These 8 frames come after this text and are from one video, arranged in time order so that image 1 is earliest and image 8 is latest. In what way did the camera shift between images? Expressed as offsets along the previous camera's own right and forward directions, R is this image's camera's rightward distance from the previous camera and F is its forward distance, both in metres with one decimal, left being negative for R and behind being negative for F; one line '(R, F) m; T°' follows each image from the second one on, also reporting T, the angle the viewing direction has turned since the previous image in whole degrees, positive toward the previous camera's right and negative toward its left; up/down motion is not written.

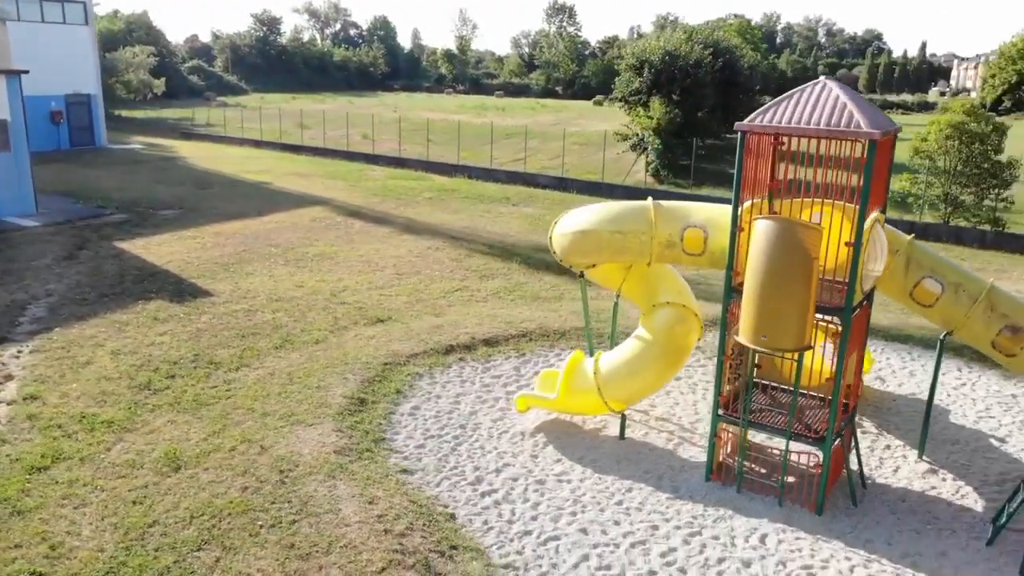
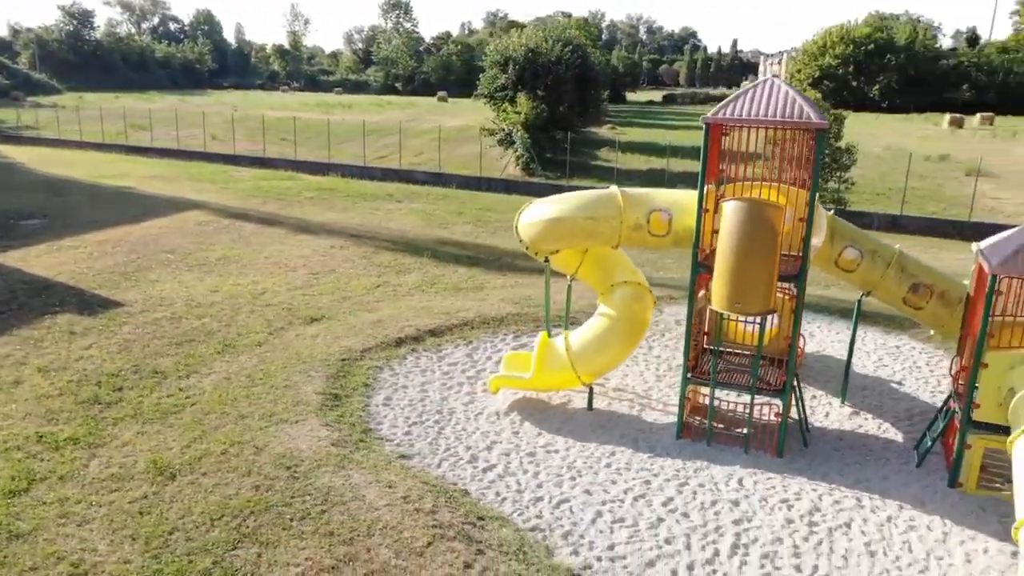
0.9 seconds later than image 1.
(-1.5, -0.4) m; +11°
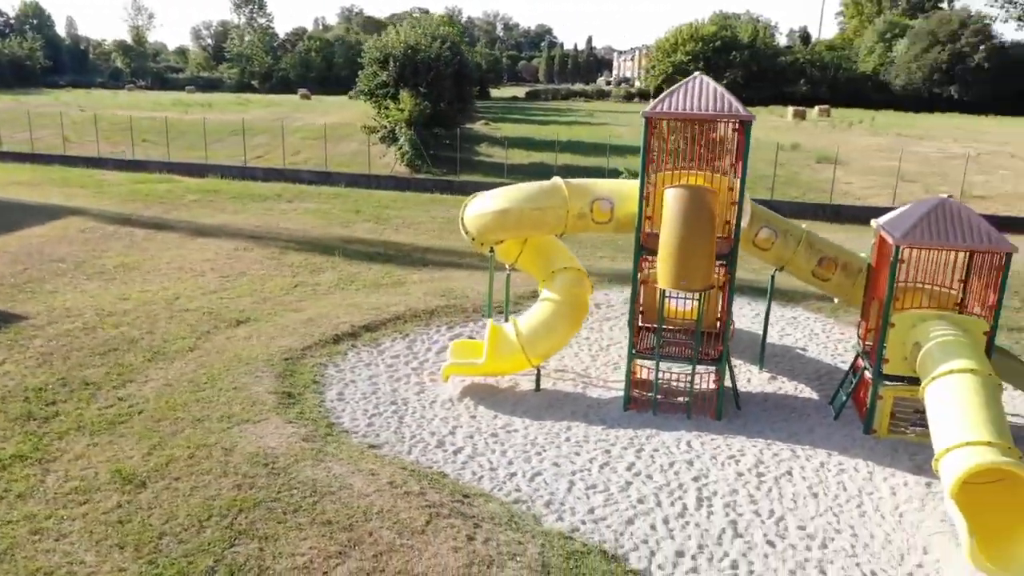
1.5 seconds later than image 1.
(-1.0, -0.3) m; +9°
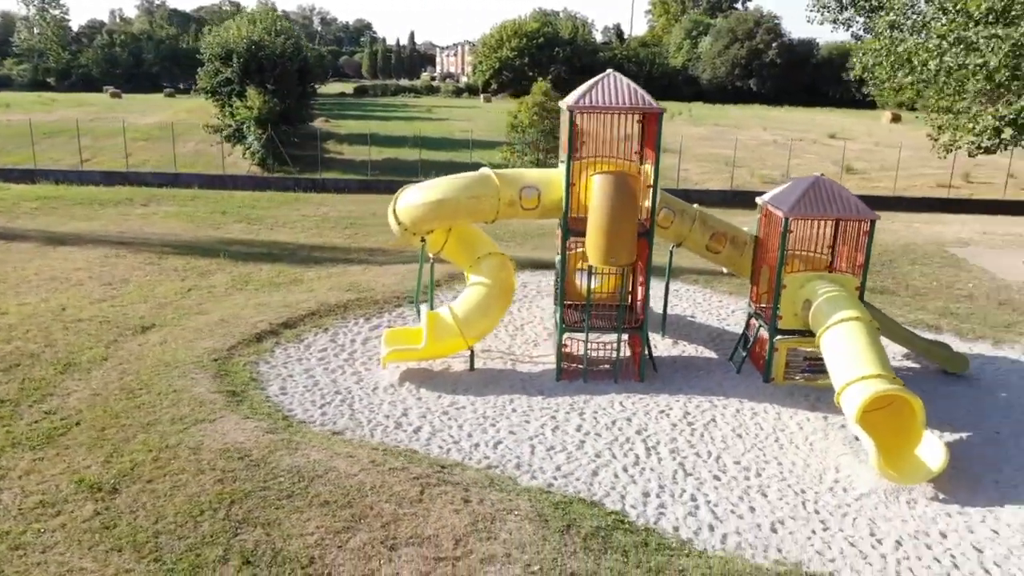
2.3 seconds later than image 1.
(-1.3, -0.5) m; +12°
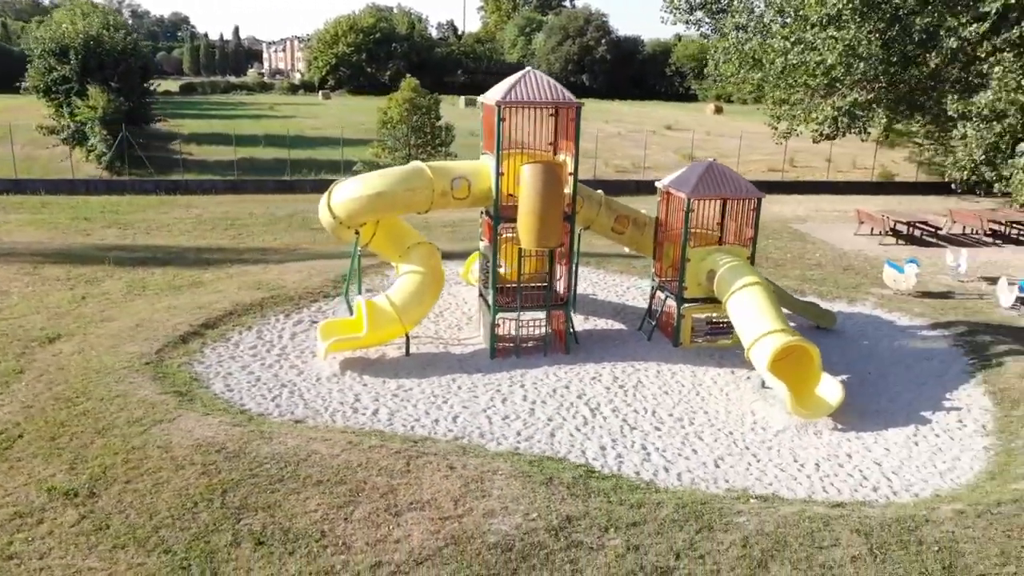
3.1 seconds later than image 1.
(-1.3, -0.6) m; +11°
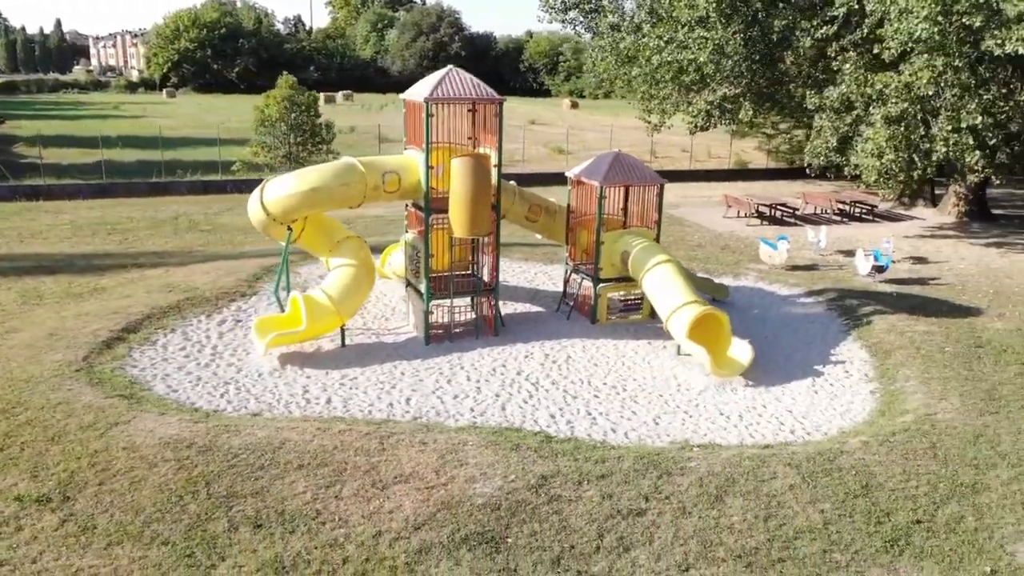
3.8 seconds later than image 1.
(-1.1, -0.5) m; +10°
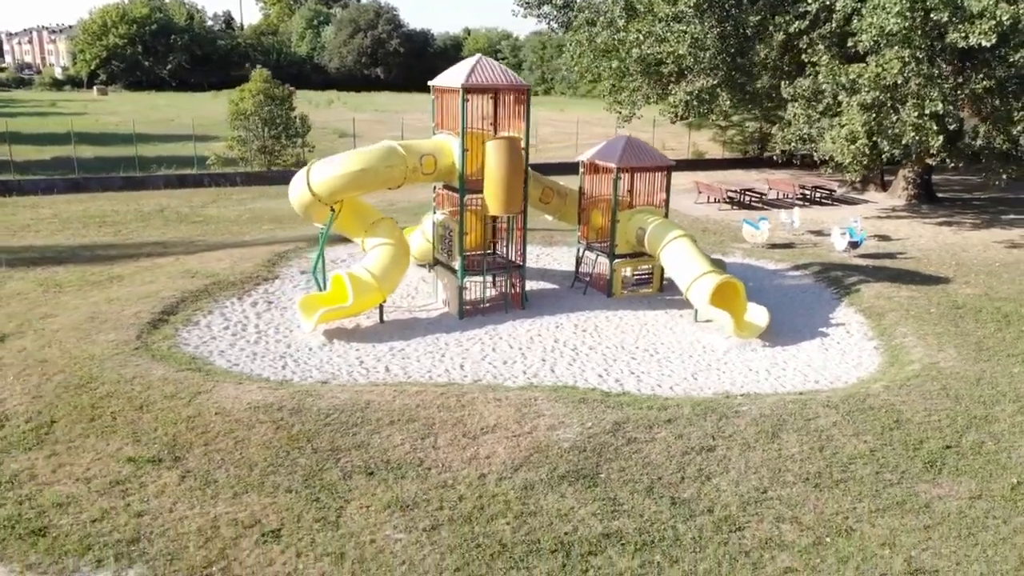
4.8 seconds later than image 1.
(-1.5, -0.7) m; +5°
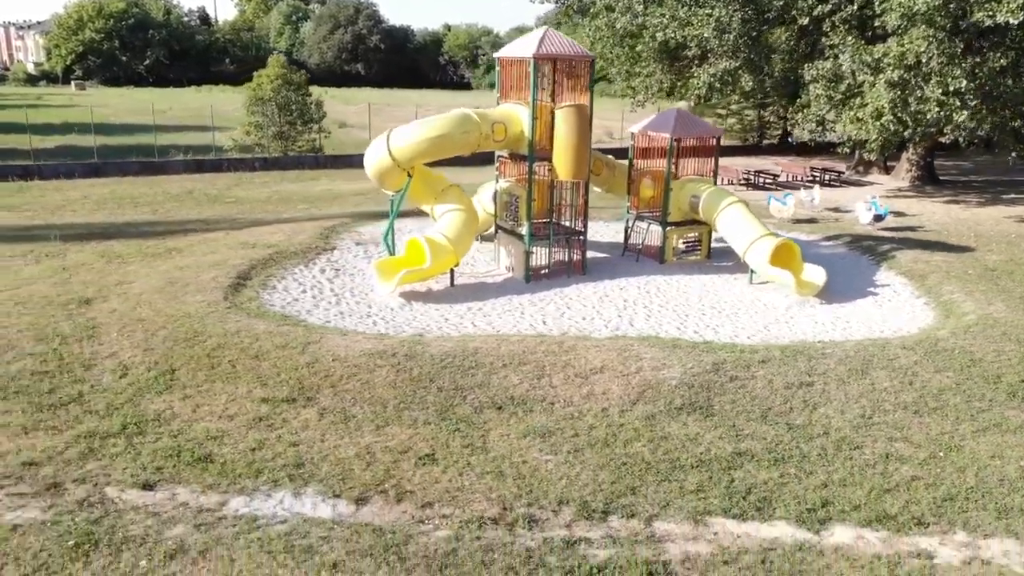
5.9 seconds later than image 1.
(-1.5, -0.4) m; +2°
